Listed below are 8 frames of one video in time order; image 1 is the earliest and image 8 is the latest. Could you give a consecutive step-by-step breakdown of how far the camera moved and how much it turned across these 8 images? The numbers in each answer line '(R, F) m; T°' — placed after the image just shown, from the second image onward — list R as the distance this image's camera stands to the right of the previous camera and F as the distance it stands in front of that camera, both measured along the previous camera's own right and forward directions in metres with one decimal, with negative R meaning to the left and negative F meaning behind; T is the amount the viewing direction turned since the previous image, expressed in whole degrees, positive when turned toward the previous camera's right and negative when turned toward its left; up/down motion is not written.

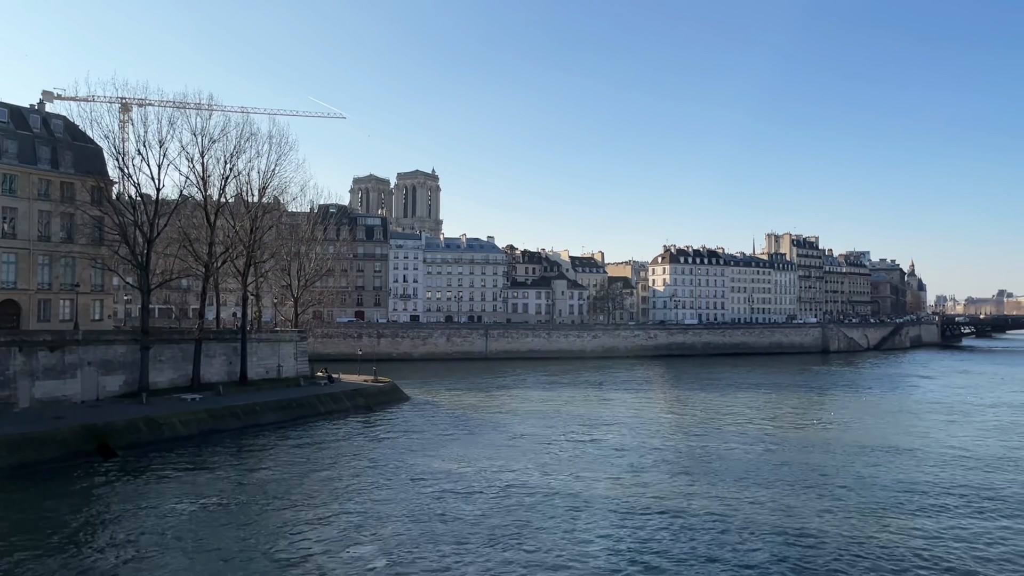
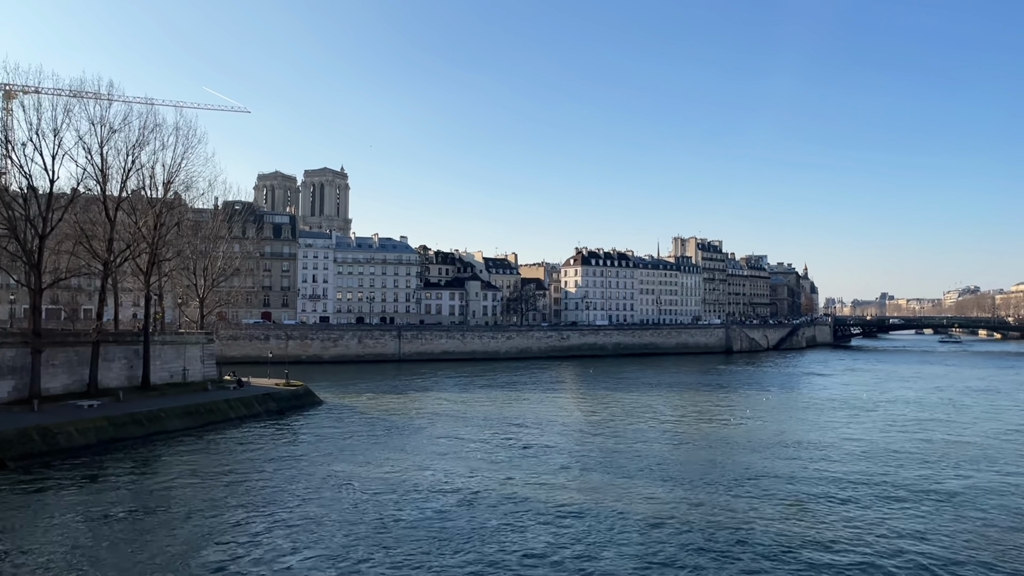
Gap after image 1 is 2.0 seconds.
(-0.5, +0.2) m; +7°
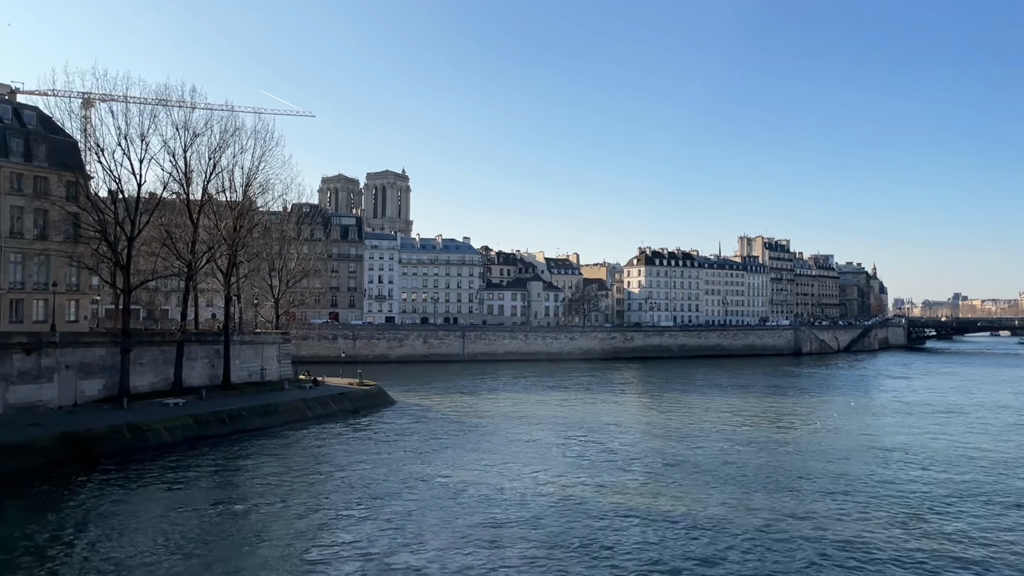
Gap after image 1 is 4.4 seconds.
(-0.9, +0.2) m; -4°
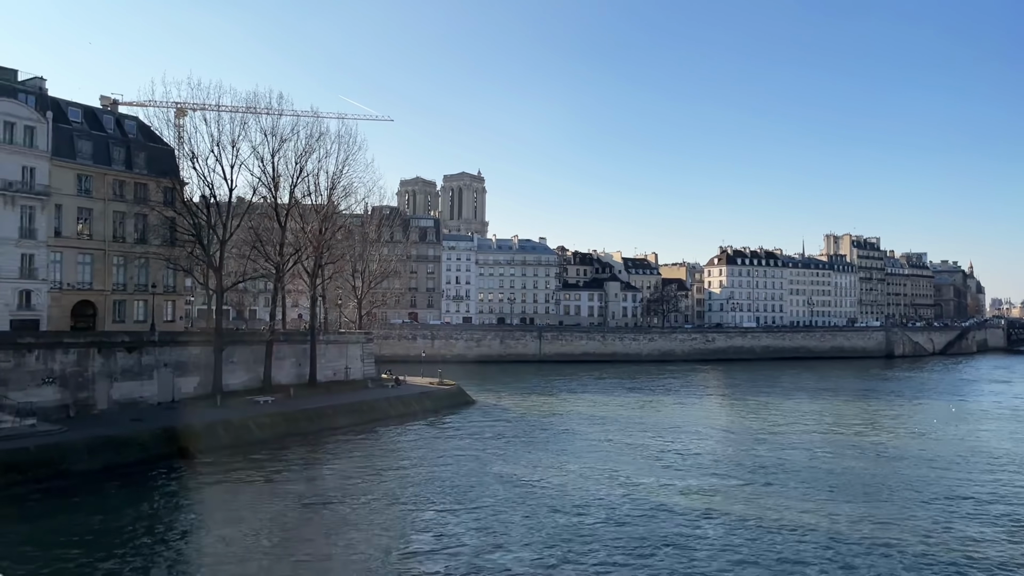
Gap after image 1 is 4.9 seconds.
(-0.3, +0.2) m; -5°
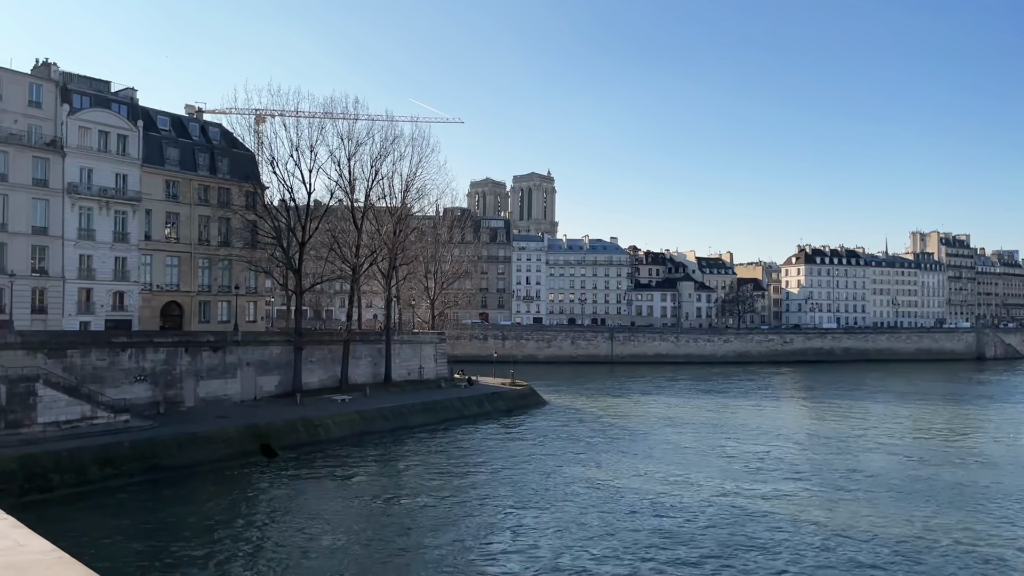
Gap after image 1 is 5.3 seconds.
(-0.2, +0.1) m; -5°
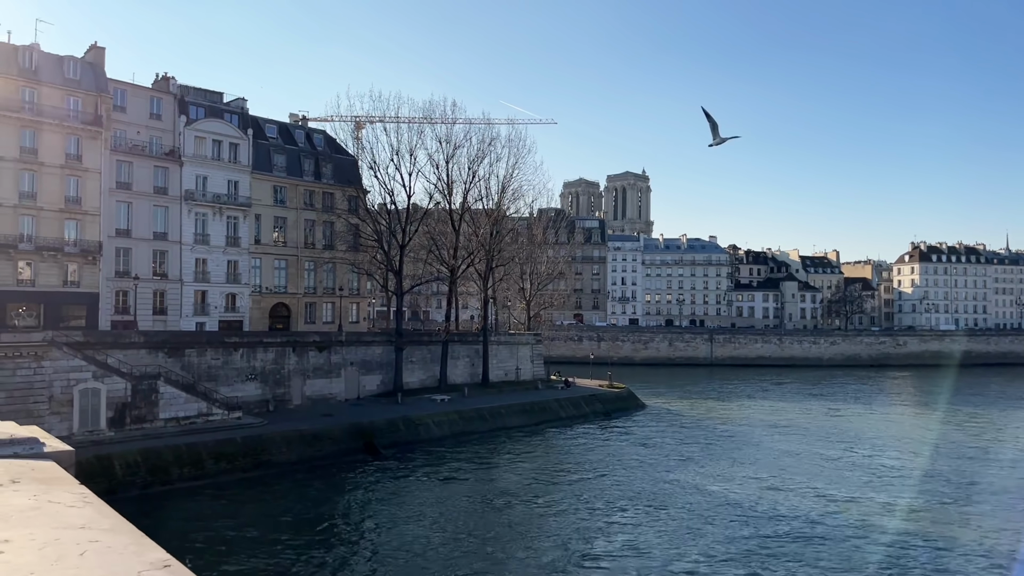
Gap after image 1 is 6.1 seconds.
(-0.2, +0.2) m; -7°
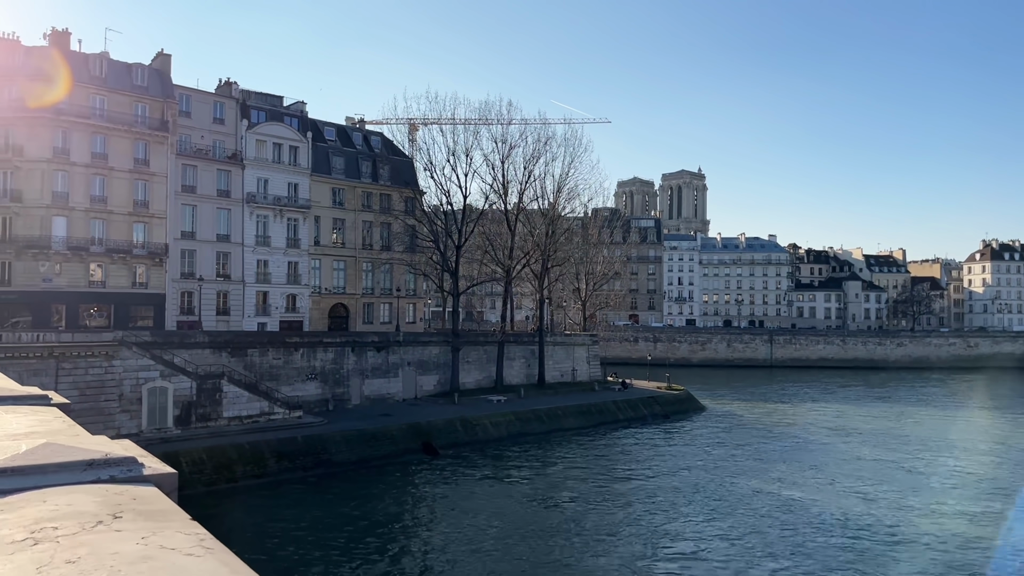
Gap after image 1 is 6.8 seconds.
(-0.2, +0.2) m; -4°
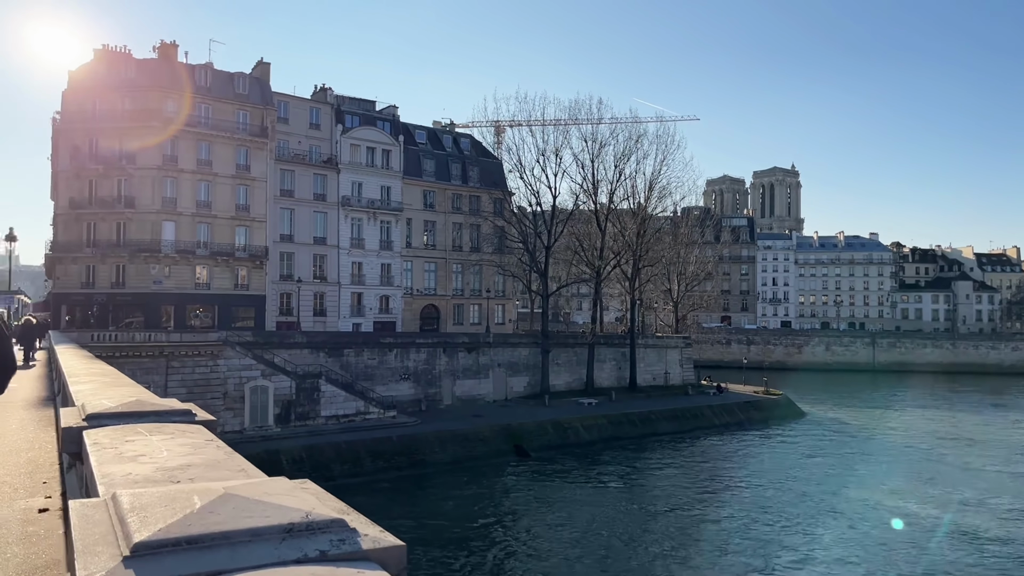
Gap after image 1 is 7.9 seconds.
(-0.3, +0.3) m; -6°
